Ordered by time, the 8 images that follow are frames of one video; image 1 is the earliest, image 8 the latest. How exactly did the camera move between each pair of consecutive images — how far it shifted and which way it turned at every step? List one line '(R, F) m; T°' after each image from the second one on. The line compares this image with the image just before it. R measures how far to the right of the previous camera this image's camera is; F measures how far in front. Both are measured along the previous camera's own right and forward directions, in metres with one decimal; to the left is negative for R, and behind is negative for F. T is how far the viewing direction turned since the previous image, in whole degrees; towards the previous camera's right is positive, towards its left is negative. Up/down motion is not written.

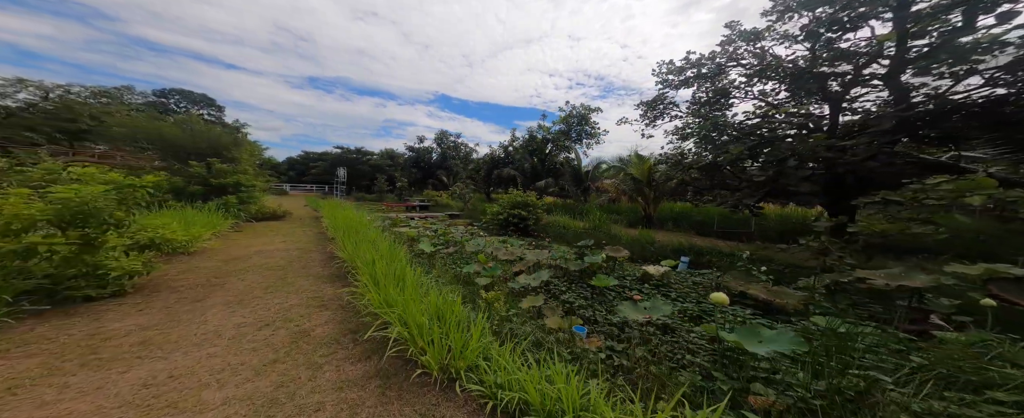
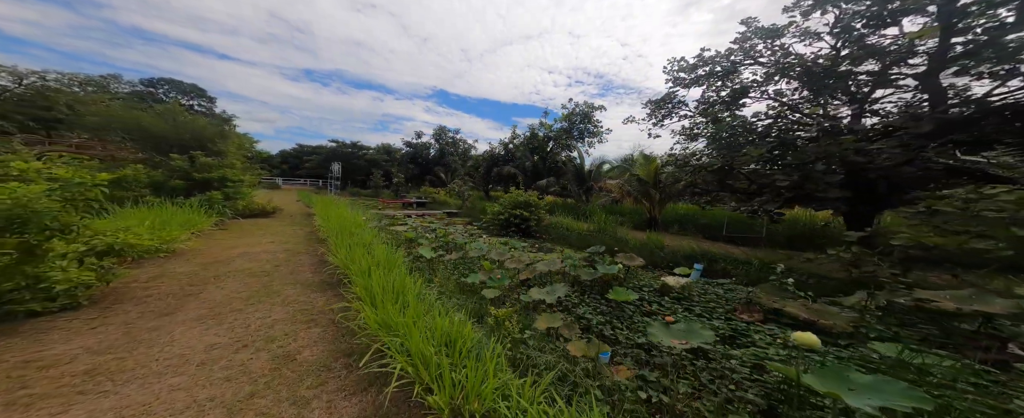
(-0.1, +0.2) m; +1°
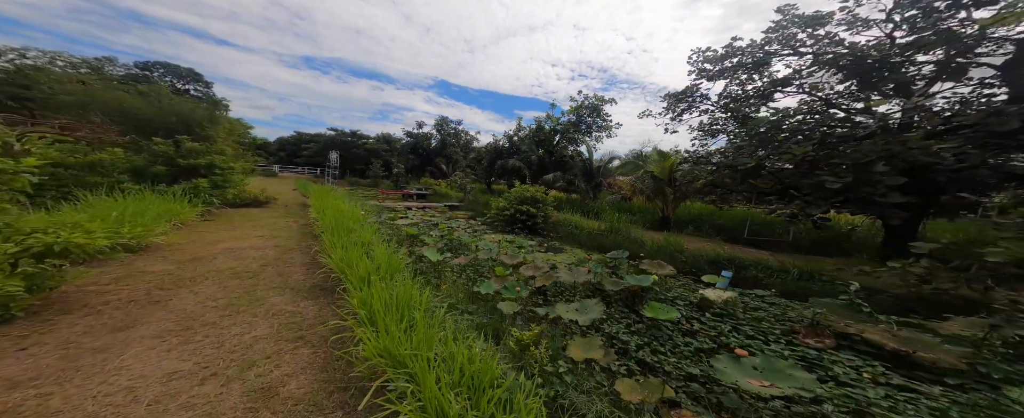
(-0.2, +0.3) m; 0°
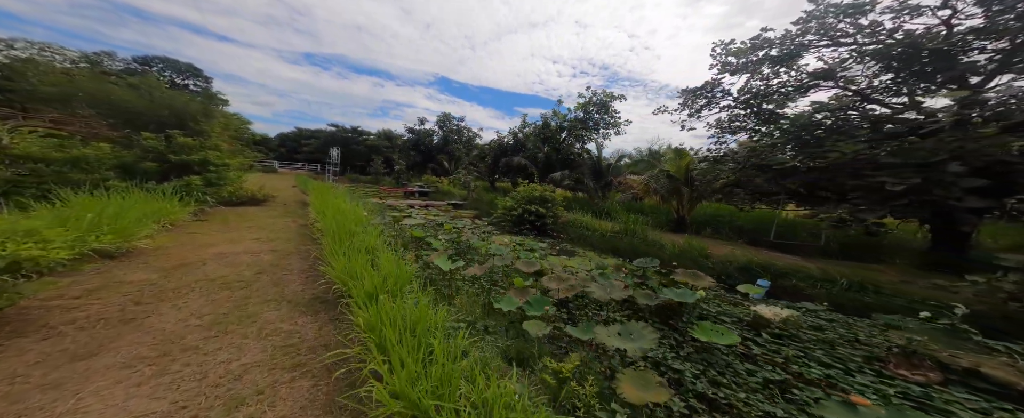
(-0.2, +0.3) m; 0°
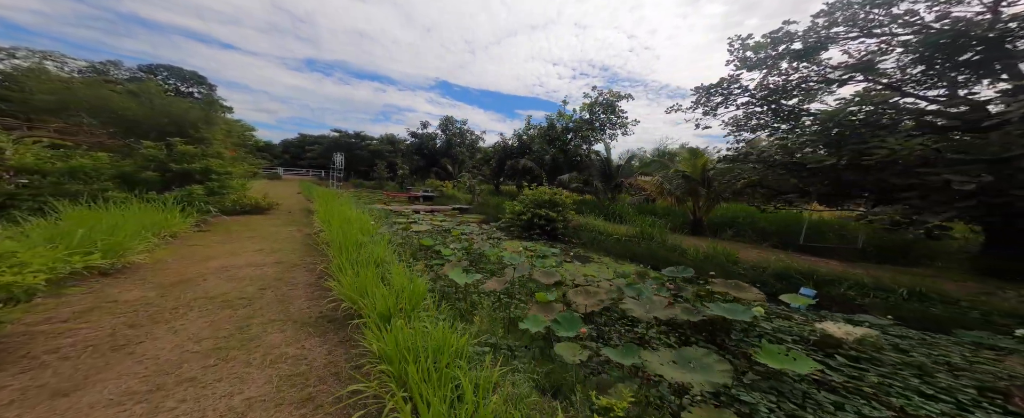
(-0.2, +0.2) m; 0°
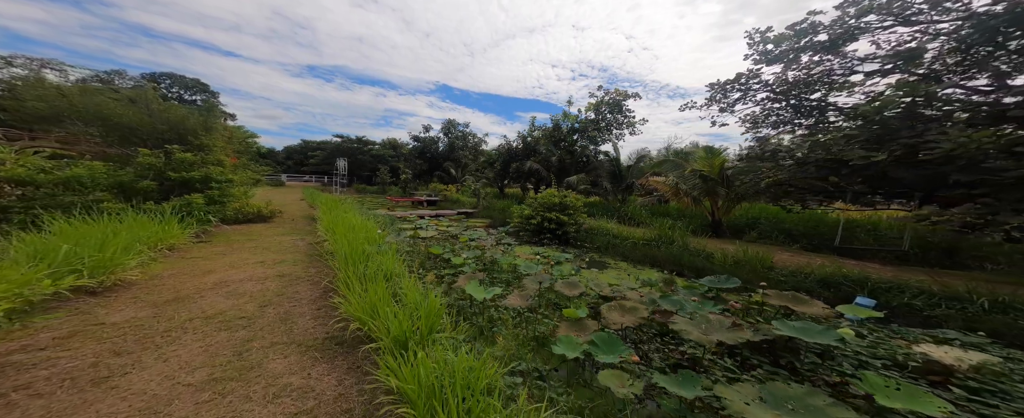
(-0.2, +0.2) m; 0°
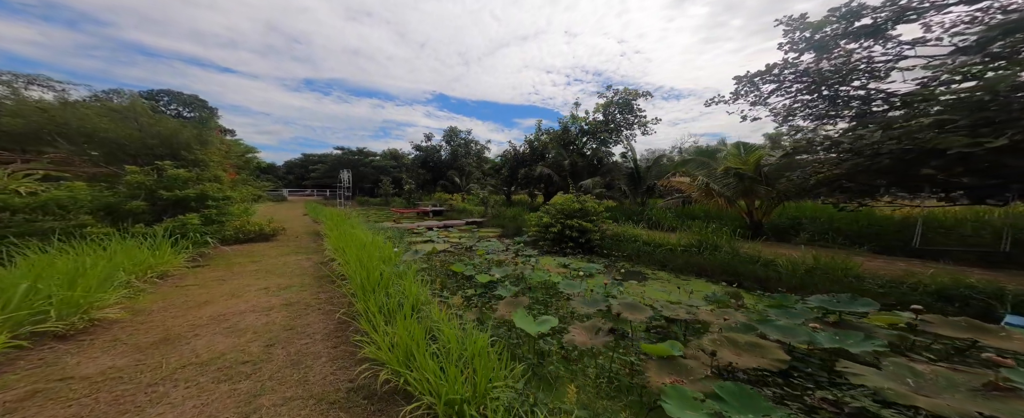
(-0.4, +0.4) m; 0°
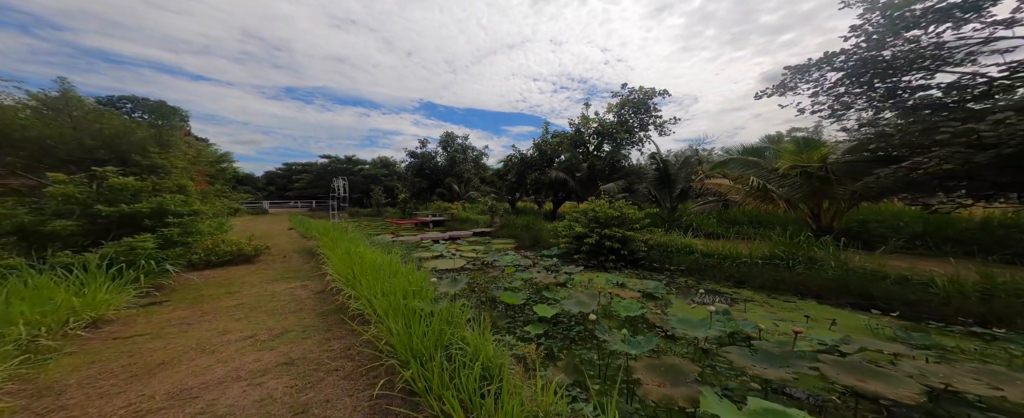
(-0.9, +0.9) m; +3°
